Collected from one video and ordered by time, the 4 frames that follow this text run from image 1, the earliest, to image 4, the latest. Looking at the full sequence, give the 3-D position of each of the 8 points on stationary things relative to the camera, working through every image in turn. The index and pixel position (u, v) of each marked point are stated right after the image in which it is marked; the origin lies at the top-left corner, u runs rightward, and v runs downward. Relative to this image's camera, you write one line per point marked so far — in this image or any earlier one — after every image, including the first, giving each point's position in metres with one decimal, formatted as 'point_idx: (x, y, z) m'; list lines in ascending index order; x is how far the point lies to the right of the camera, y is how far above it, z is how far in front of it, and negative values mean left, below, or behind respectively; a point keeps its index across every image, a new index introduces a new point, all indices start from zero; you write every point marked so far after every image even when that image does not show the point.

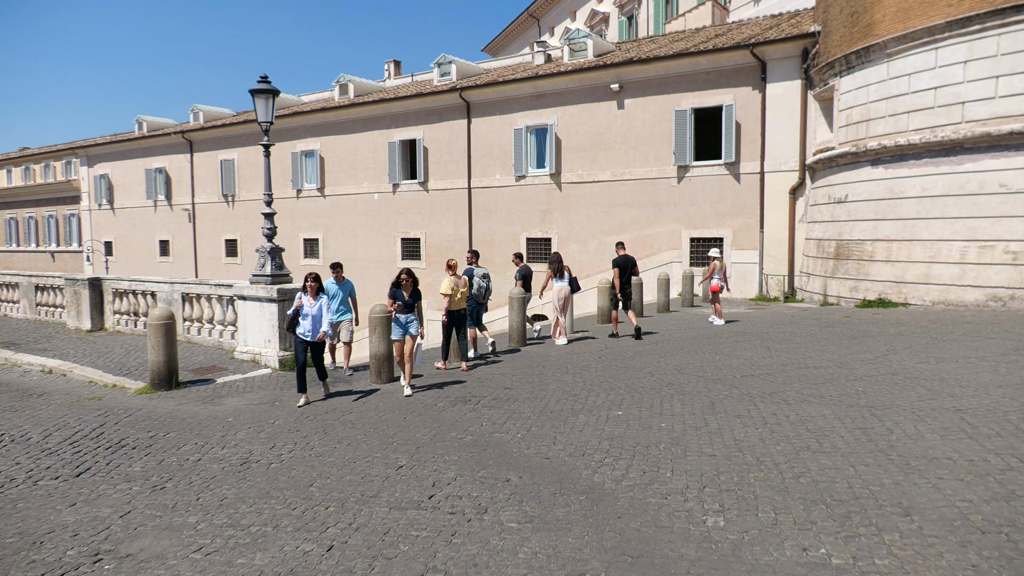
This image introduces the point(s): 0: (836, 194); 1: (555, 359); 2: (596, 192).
0: (+6.8, +2.0, +14.8) m
1: (+0.5, -0.9, +8.6) m
2: (+2.3, +2.6, +19.4) m
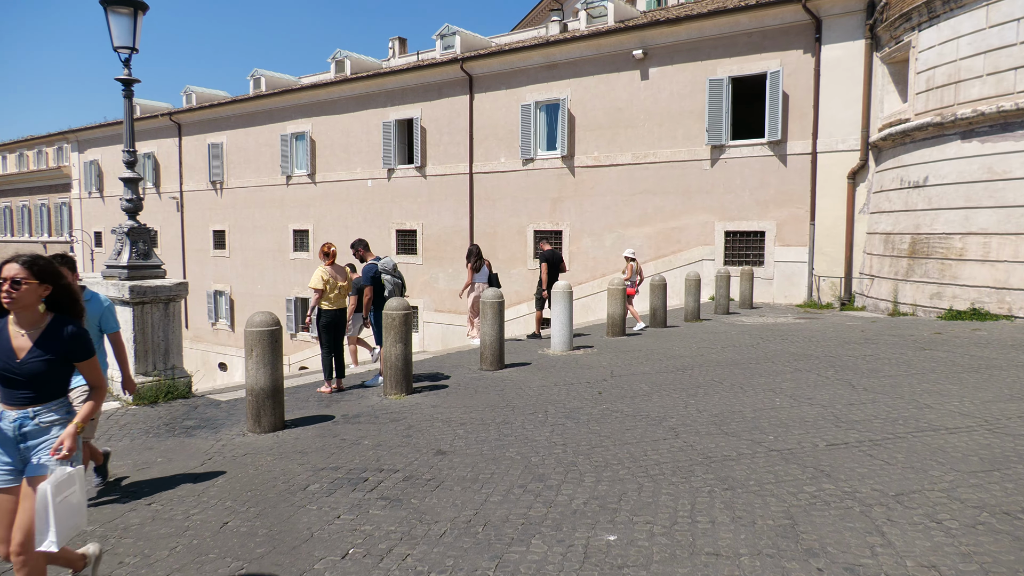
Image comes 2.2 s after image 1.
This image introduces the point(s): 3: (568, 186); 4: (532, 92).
0: (+6.7, +1.9, +11.9) m
1: (+0.2, -0.9, +5.9) m
2: (+2.4, +2.6, +16.6) m
3: (+1.4, +2.5, +17.3) m
4: (+0.5, +4.9, +17.9) m
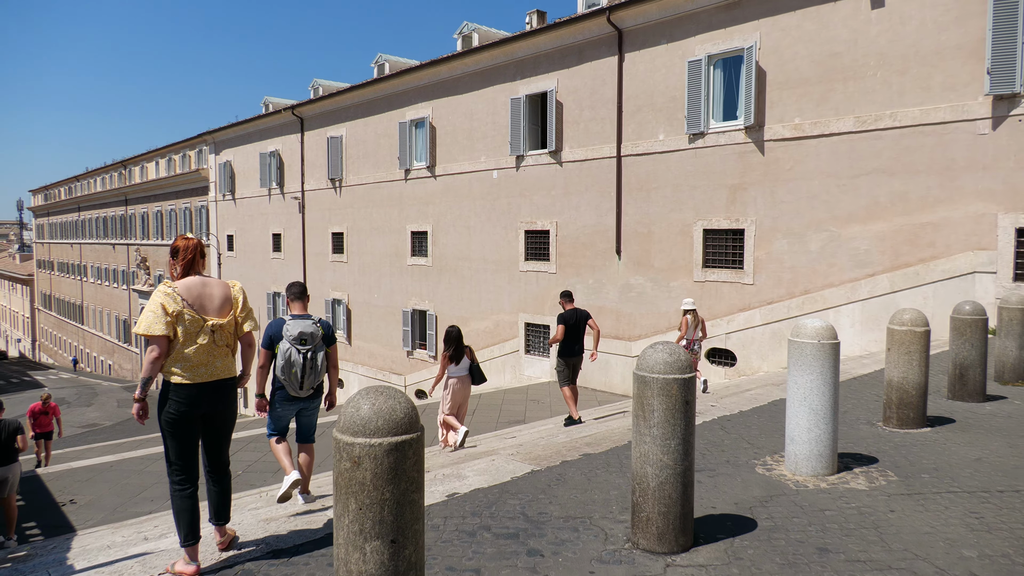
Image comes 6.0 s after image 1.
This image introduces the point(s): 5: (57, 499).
0: (+8.4, +1.5, +6.0) m
1: (+0.7, -1.1, +1.5) m
2: (+5.1, +2.2, +11.6) m
3: (+4.3, +2.1, +12.5) m
4: (+3.6, +4.6, +13.2) m
5: (-5.6, -2.6, +8.6) m
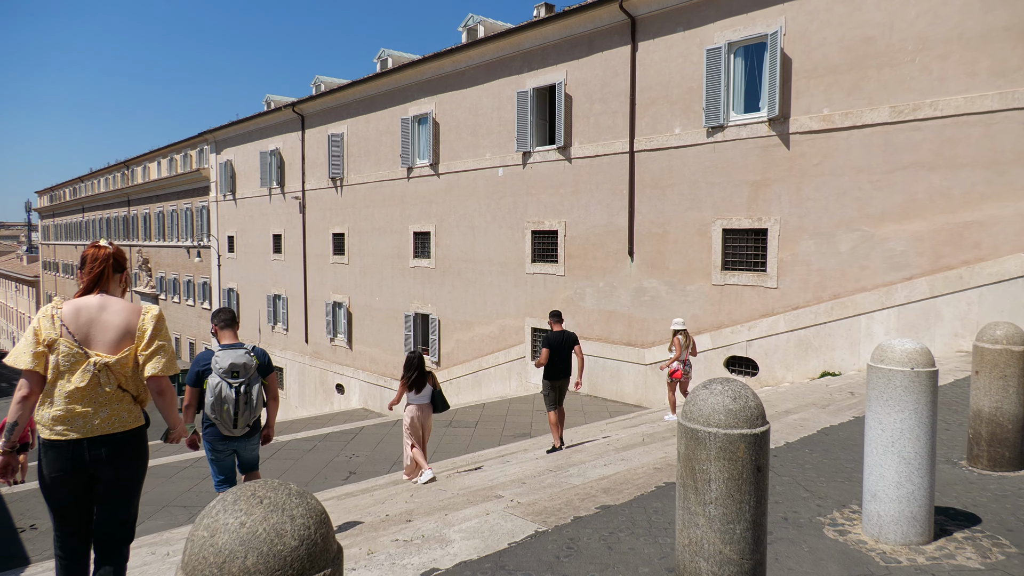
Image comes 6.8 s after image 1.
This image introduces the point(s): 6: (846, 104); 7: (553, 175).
0: (+8.4, +1.4, +5.1) m
1: (+0.7, -1.1, +0.7) m
2: (+5.2, +2.2, +10.7) m
3: (+4.4, +2.1, +11.6) m
4: (+3.7, +4.5, +12.3) m
5: (-5.5, -2.6, +7.8) m
6: (+5.1, +2.8, +10.8) m
7: (+0.9, +2.5, +15.6) m
